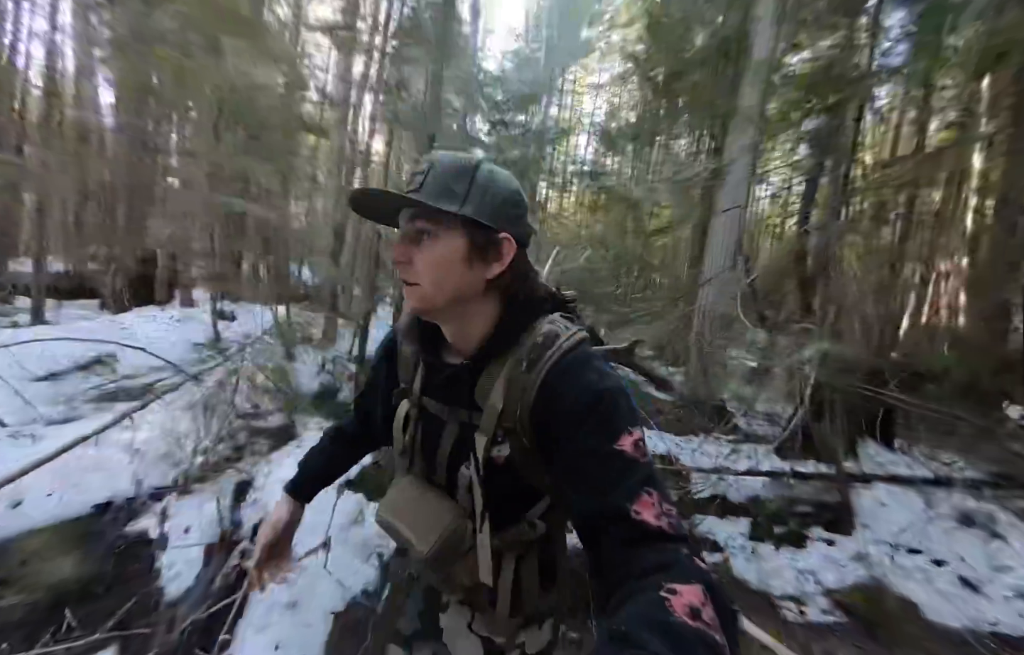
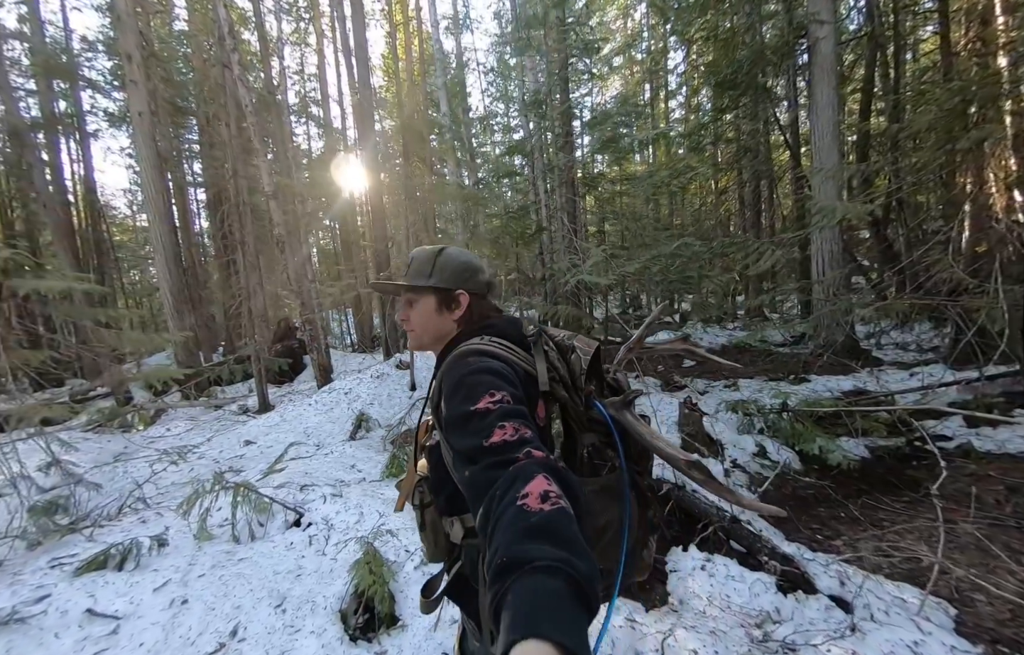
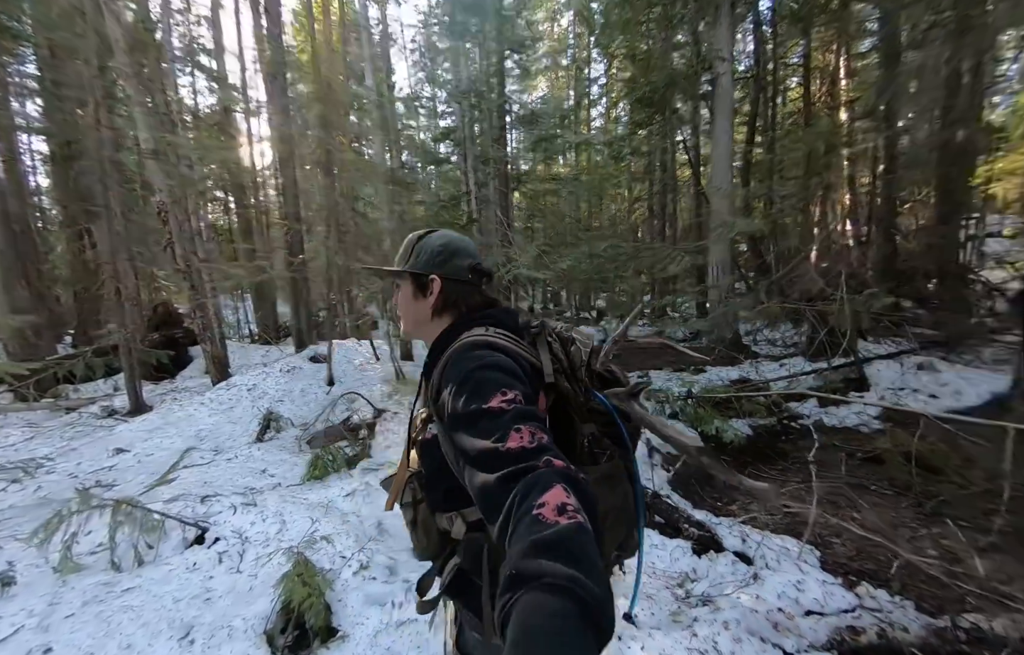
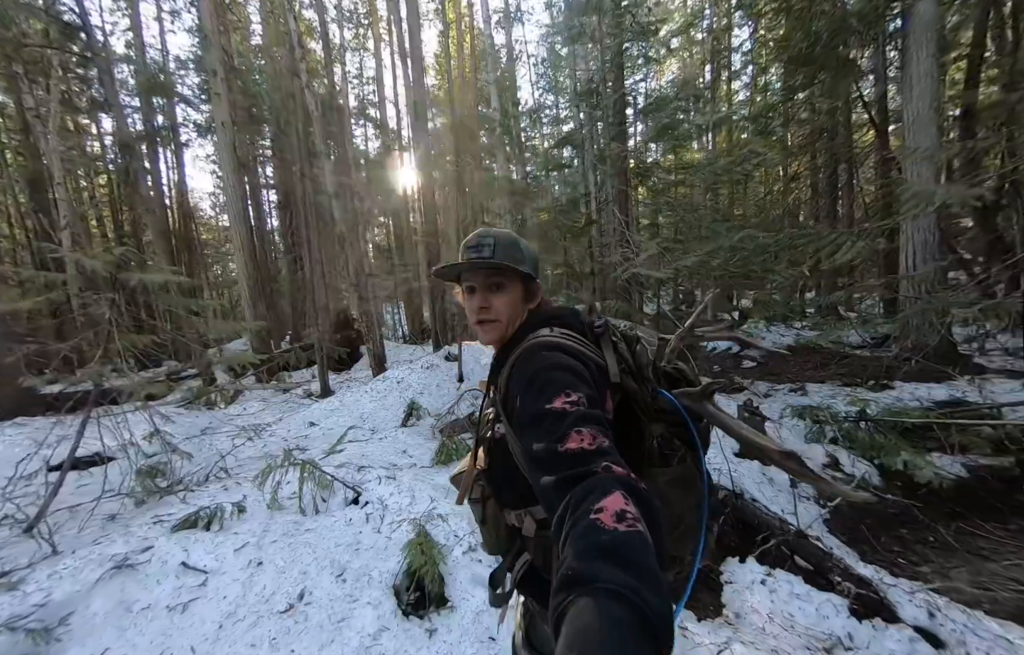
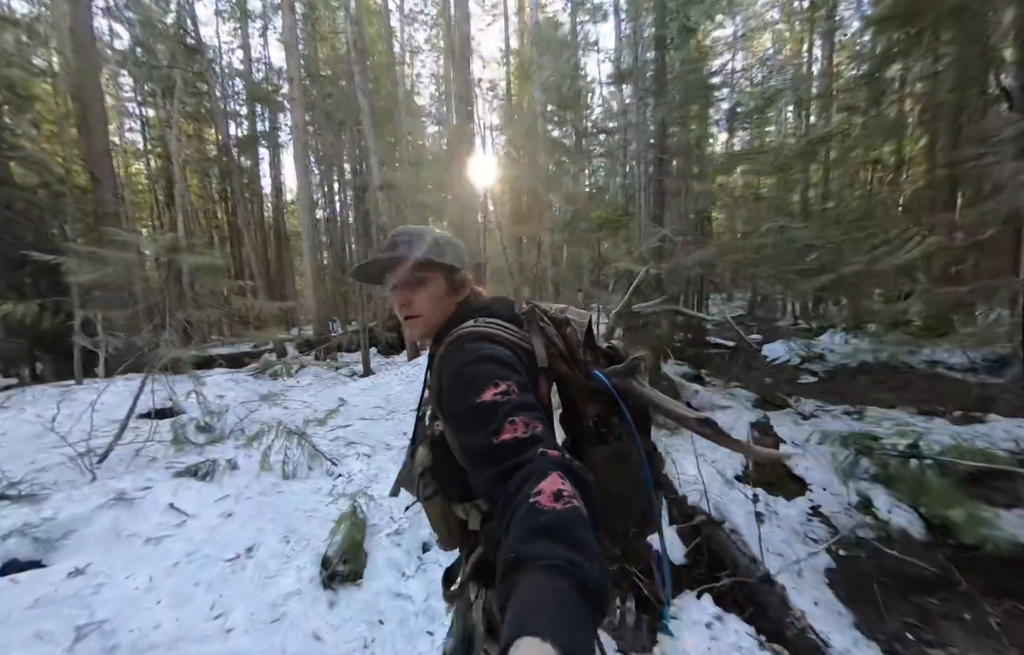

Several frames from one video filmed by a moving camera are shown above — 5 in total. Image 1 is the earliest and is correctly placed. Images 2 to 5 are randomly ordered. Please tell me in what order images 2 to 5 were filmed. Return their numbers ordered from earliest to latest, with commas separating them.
5, 4, 2, 3
